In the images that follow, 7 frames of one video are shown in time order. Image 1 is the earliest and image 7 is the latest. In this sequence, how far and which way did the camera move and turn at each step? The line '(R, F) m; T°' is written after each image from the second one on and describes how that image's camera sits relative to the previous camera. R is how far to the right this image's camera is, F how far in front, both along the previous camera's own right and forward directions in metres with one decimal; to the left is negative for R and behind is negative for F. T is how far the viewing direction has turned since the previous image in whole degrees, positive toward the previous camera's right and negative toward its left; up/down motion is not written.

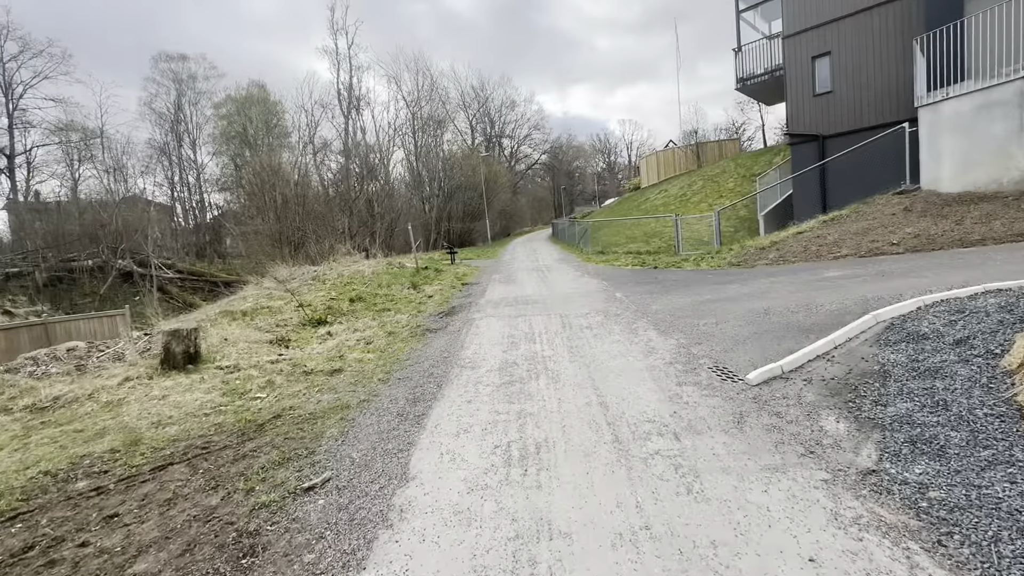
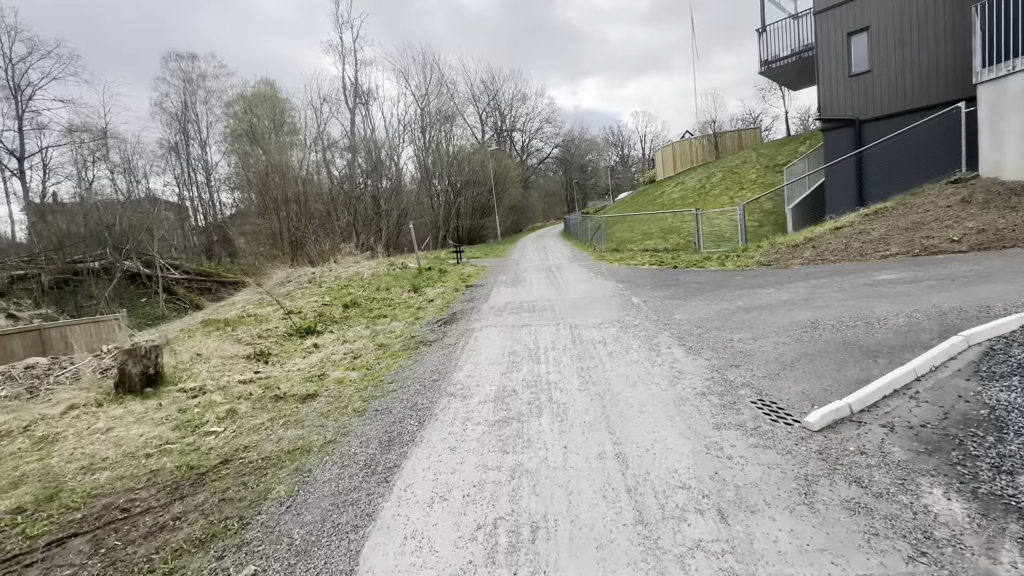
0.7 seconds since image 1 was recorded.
(+0.1, +0.8) m; -2°
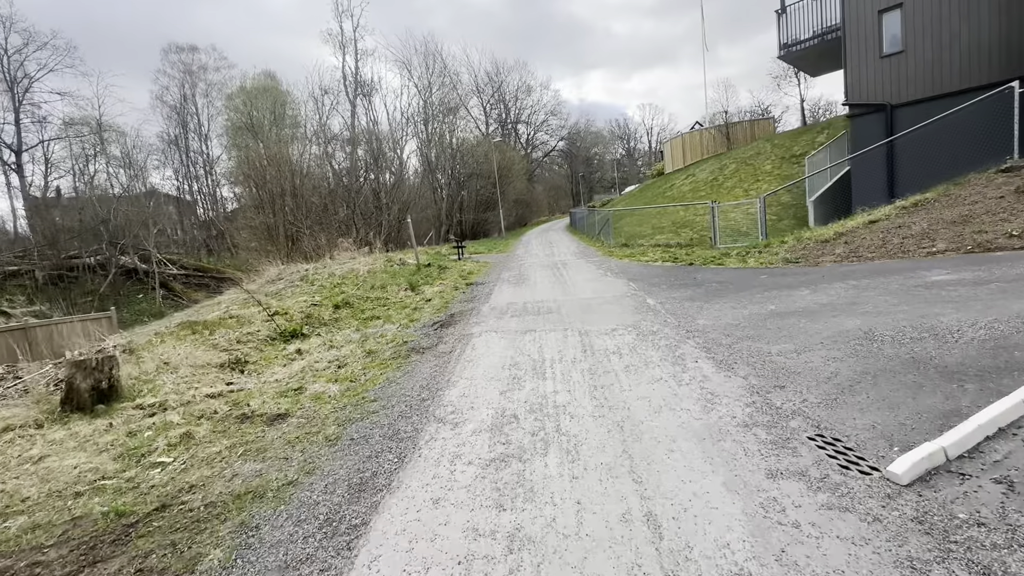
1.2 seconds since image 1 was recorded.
(0.0, +0.7) m; -1°
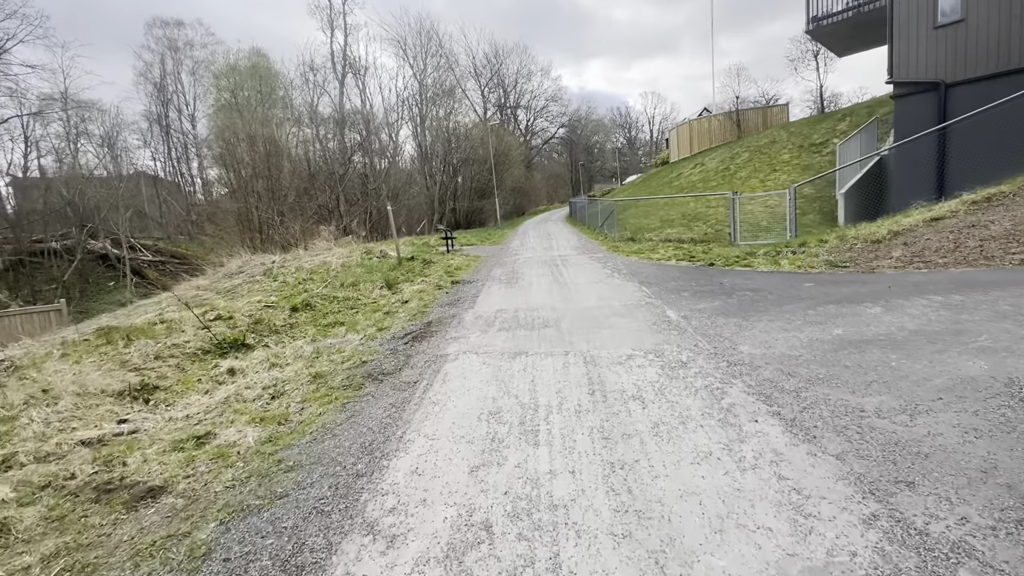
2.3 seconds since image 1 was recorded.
(+0.1, +1.3) m; 0°
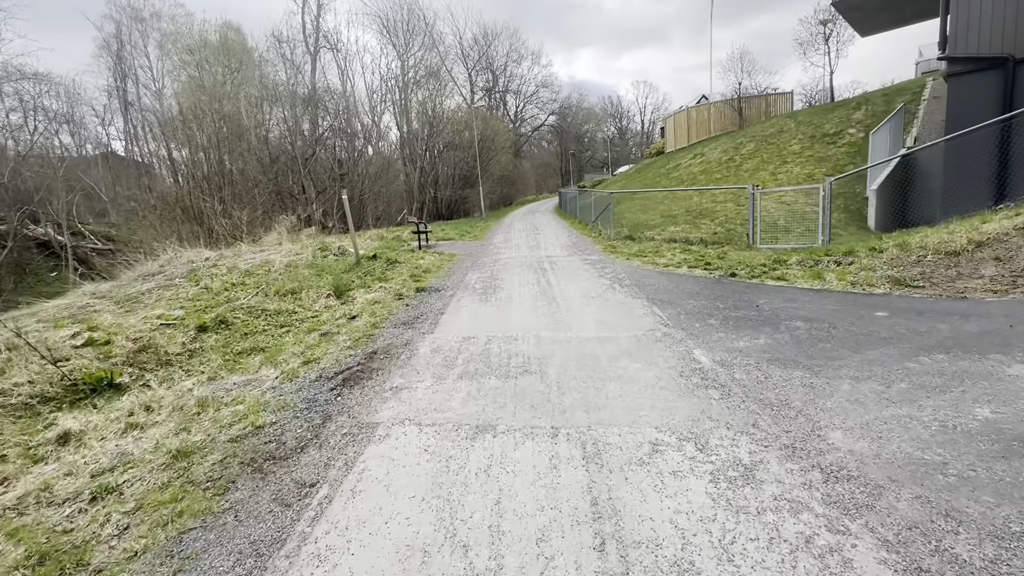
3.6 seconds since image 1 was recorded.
(+0.2, +1.6) m; +2°
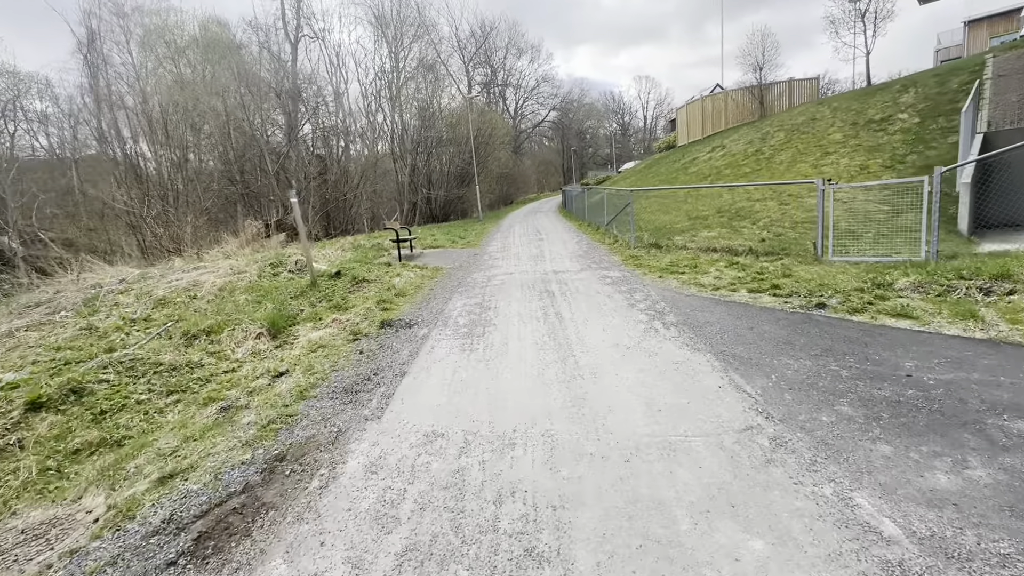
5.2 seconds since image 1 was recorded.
(+0.1, +2.0) m; 0°
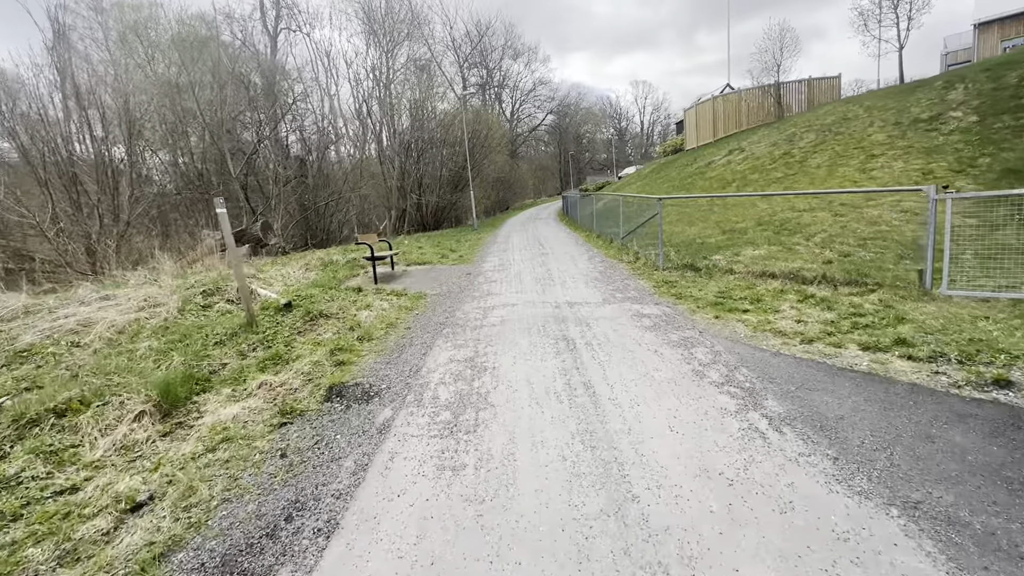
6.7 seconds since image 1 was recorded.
(-0.1, +1.7) m; +1°
